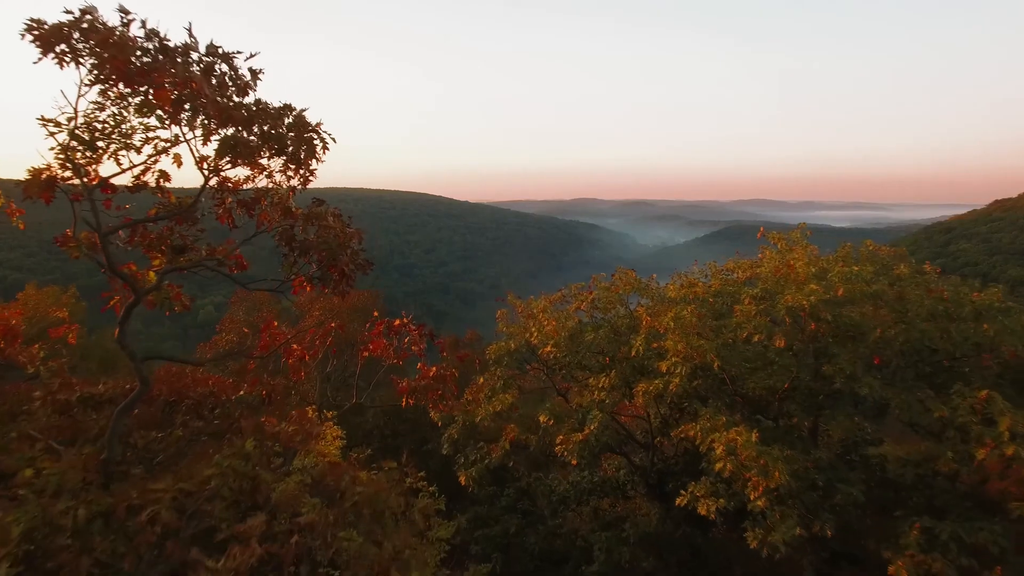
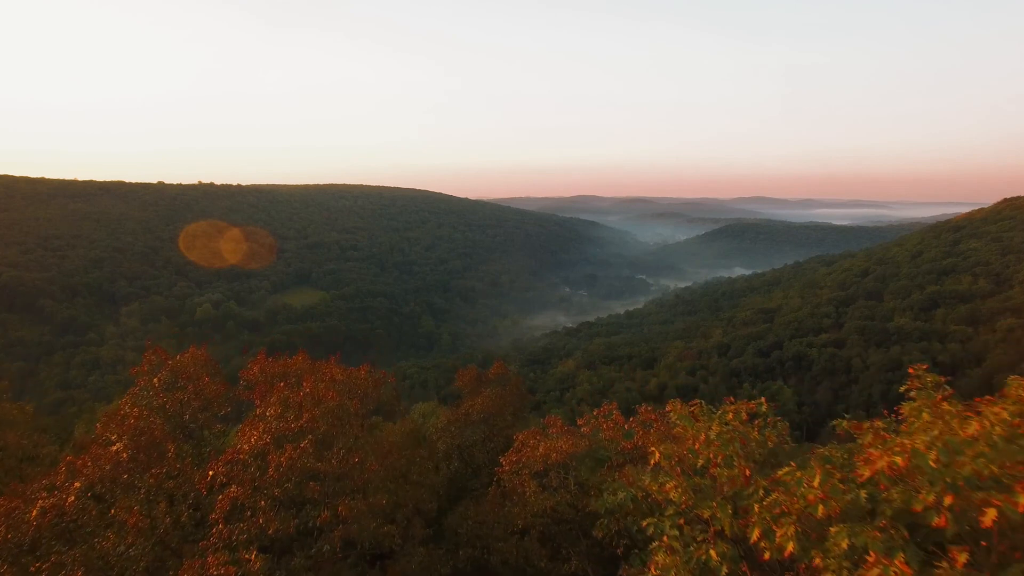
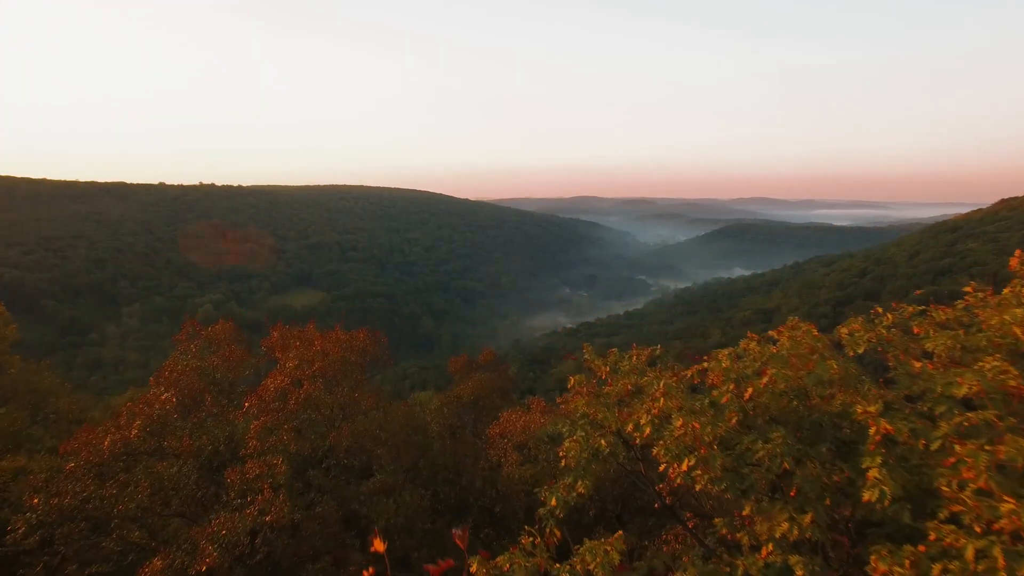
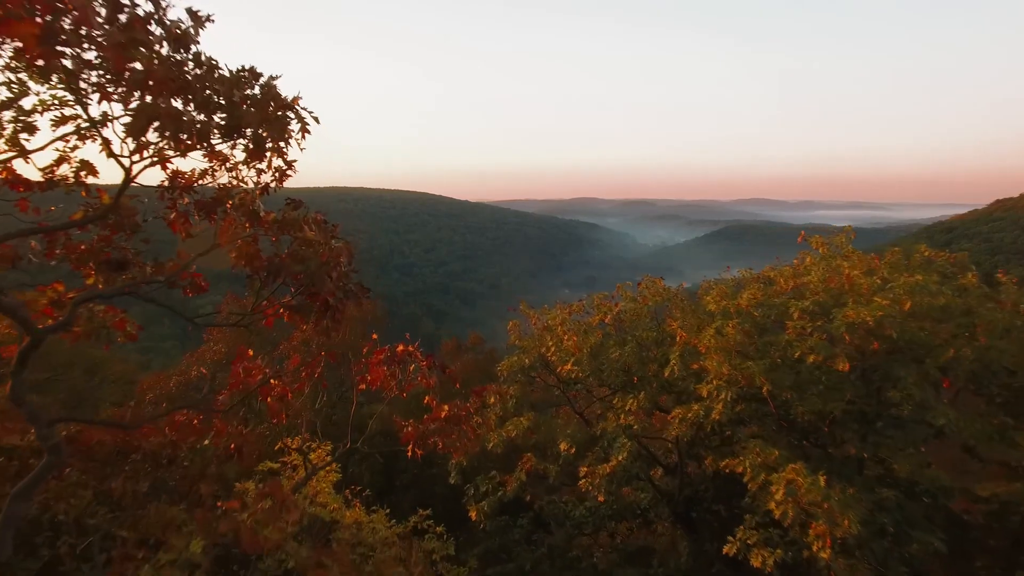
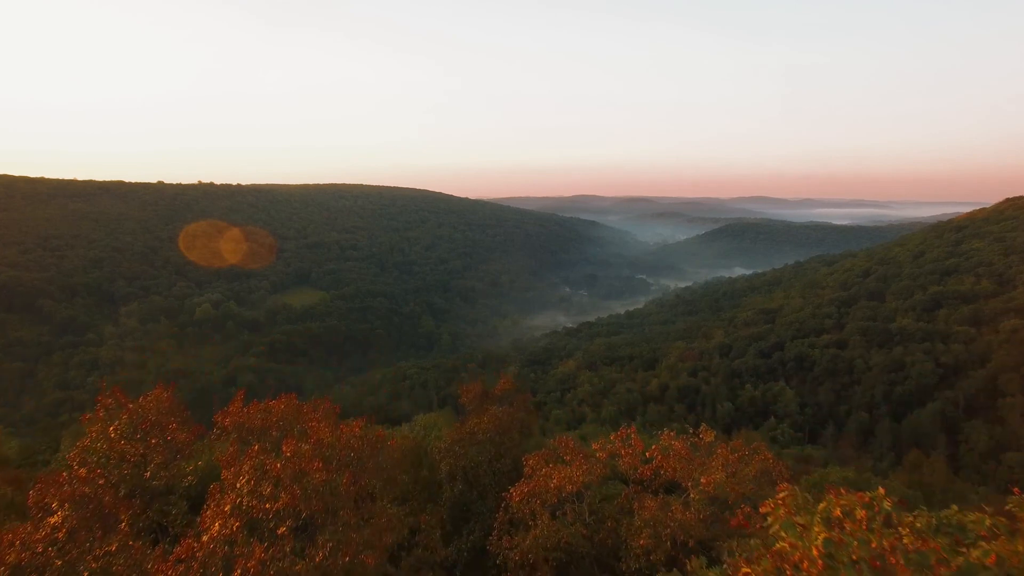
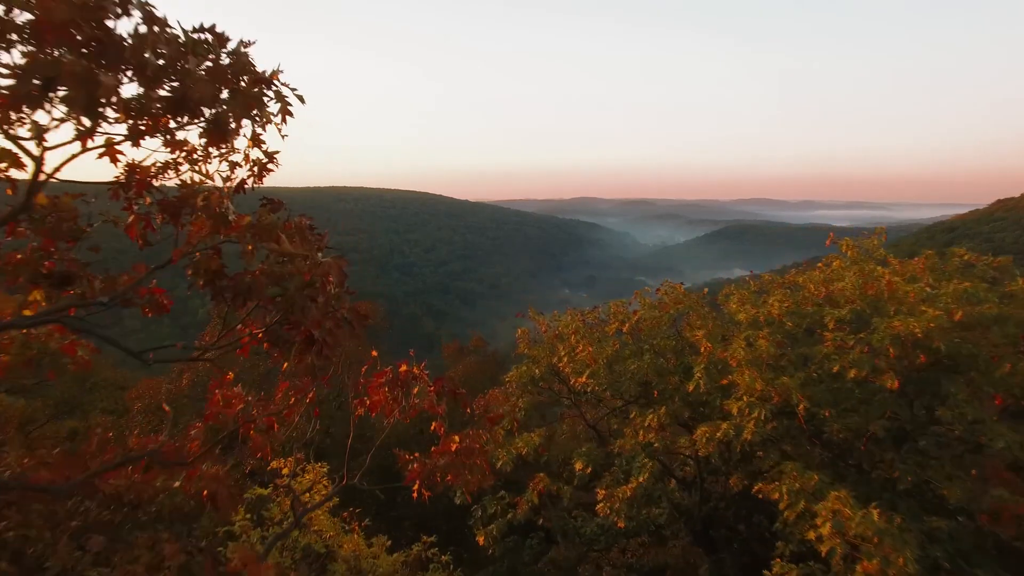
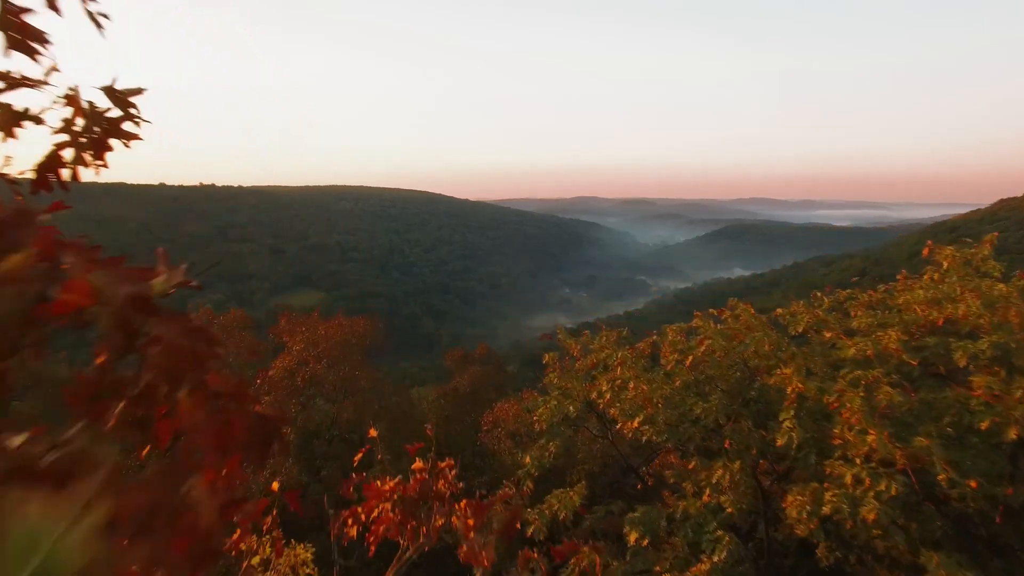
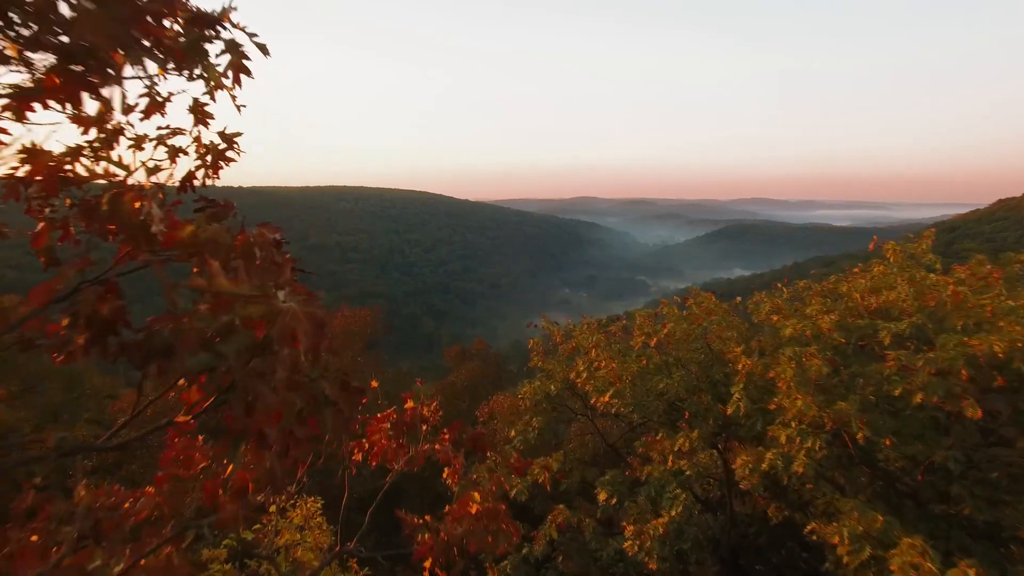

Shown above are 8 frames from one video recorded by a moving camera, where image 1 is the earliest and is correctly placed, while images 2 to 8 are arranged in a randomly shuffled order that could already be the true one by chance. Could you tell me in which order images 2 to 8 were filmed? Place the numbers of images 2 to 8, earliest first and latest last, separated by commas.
4, 6, 8, 7, 3, 2, 5
